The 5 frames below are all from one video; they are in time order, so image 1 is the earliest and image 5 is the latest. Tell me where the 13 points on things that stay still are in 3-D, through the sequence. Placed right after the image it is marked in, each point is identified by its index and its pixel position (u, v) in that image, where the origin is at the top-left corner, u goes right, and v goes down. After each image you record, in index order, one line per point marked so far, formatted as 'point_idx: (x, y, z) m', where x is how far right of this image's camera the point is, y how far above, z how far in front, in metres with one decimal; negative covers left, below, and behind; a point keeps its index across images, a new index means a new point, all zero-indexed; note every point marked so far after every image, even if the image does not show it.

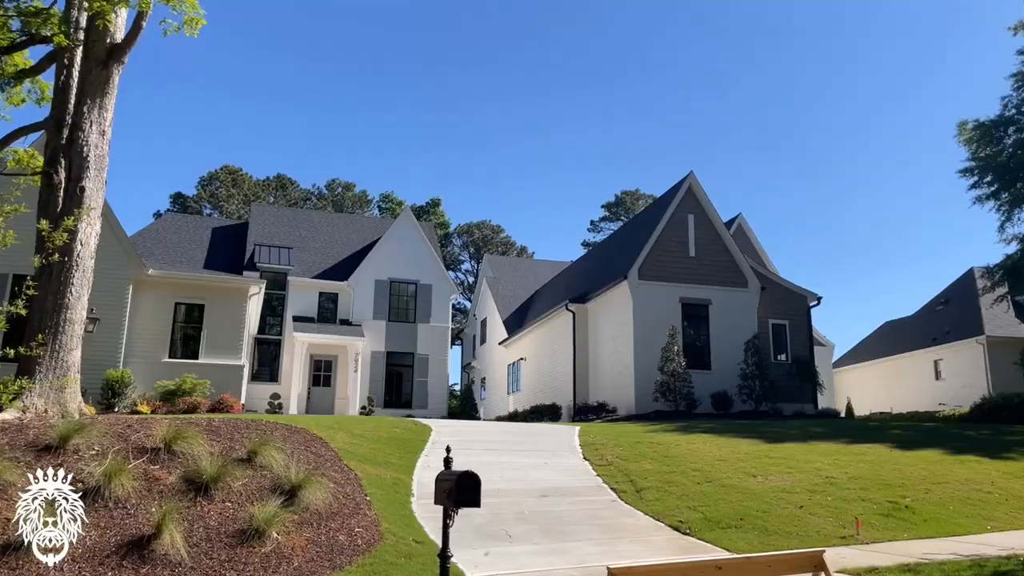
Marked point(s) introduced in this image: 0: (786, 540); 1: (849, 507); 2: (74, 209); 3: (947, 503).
0: (+3.3, -3.1, +9.2) m
1: (+4.7, -3.0, +10.6) m
2: (-6.6, +1.2, +11.4) m
3: (+6.2, -3.1, +11.0) m
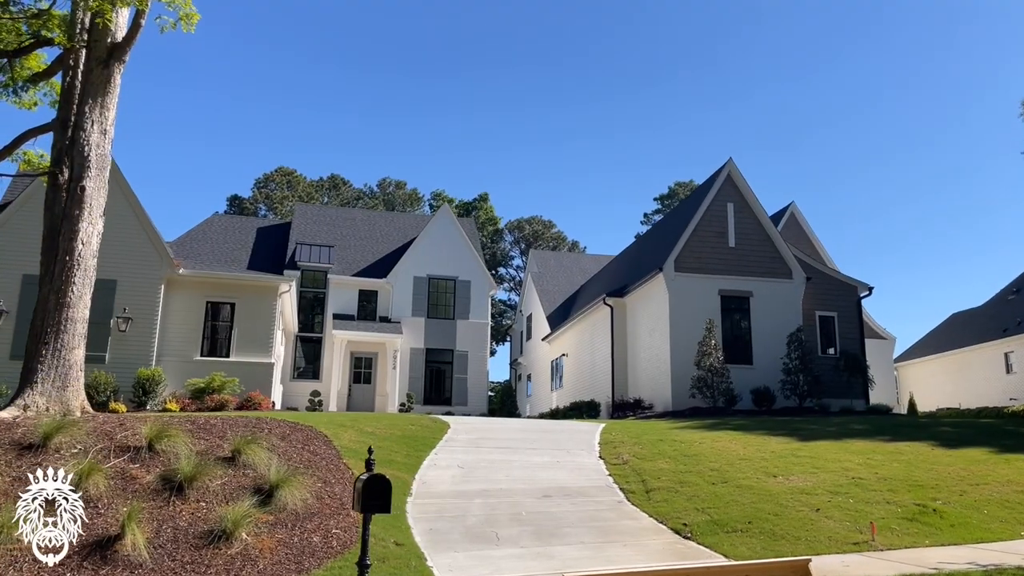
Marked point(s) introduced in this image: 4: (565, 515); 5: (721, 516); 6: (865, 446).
0: (+3.1, -2.9, +8.6) m
1: (+4.6, -2.9, +9.9) m
2: (-6.6, +1.2, +11.5) m
3: (+6.2, -2.9, +10.1) m
4: (+0.7, -3.0, +10.1) m
5: (+2.7, -3.0, +9.8) m
6: (+6.6, -3.0, +14.2) m
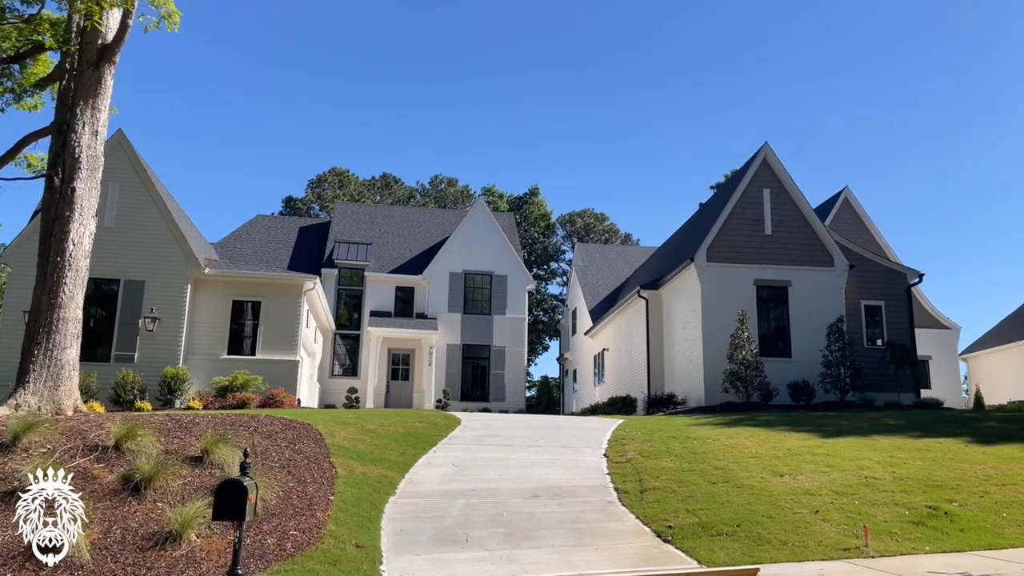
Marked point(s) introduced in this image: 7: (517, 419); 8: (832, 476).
0: (+2.7, -2.8, +8.0) m
1: (+4.3, -2.7, +9.1) m
2: (-6.8, +1.2, +11.7) m
3: (+5.9, -2.7, +9.2) m
4: (+0.4, -2.9, +9.7) m
5: (+2.4, -2.8, +9.2) m
6: (+6.6, -2.7, +13.3) m
7: (+0.1, -2.9, +16.8) m
8: (+4.6, -2.7, +10.9) m
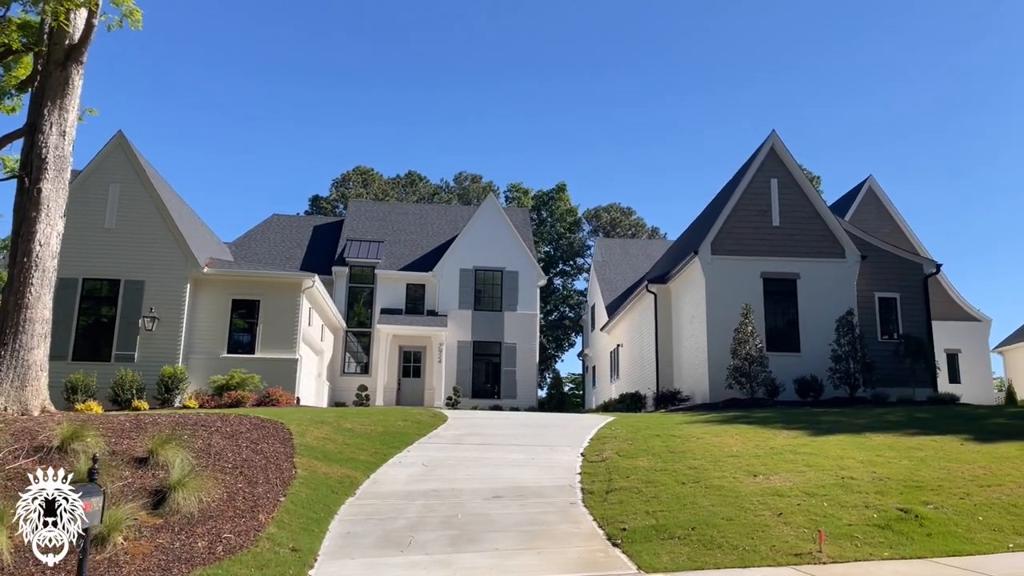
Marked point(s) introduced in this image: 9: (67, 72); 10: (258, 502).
0: (+2.1, -2.7, +7.6) m
1: (+3.7, -2.6, +8.7) m
2: (-7.4, +1.2, +11.7) m
3: (+5.3, -2.6, +8.7) m
4: (-0.1, -2.8, +9.4) m
5: (+1.8, -2.7, +8.9) m
6: (+6.2, -2.6, +12.7) m
7: (-0.2, -2.8, +16.5) m
8: (+4.0, -2.6, +10.4) m
9: (-7.1, +3.5, +12.2) m
10: (-3.0, -2.5, +8.9) m
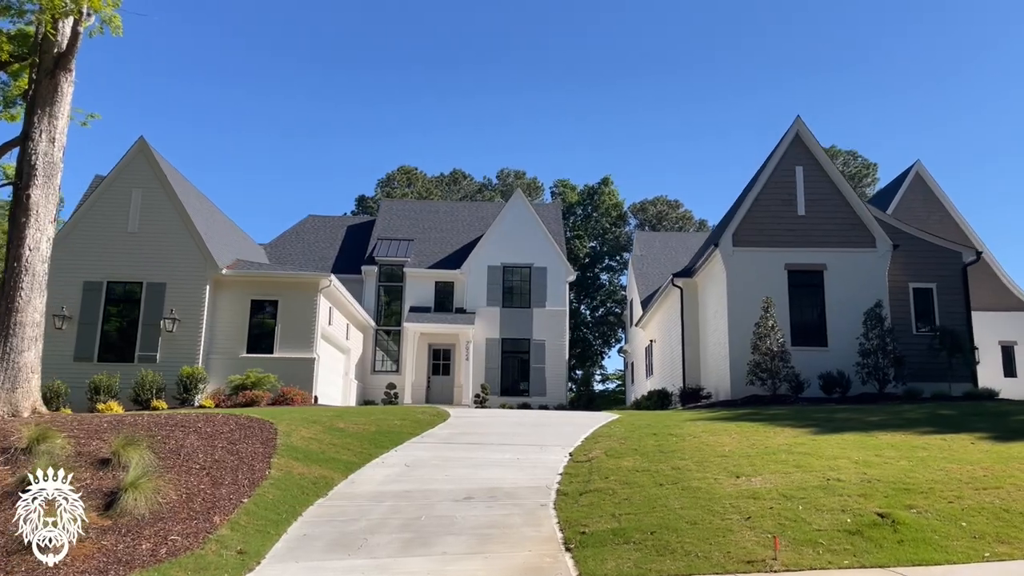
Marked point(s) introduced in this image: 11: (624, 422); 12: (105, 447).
0: (+1.5, -2.6, +7.3) m
1: (+3.2, -2.5, +8.2) m
2: (-7.7, +1.1, +12.0) m
3: (+4.8, -2.5, +8.1) m
4: (-0.6, -2.8, +9.2) m
5: (+1.3, -2.7, +8.6) m
6: (+6.0, -2.4, +12.1) m
7: (-0.1, -2.7, +16.3) m
8: (+3.7, -2.5, +9.9) m
9: (-7.5, +3.4, +12.4) m
10: (-3.5, -2.5, +8.9) m
11: (+2.2, -2.6, +15.1) m
12: (-5.0, -2.0, +9.4) m
